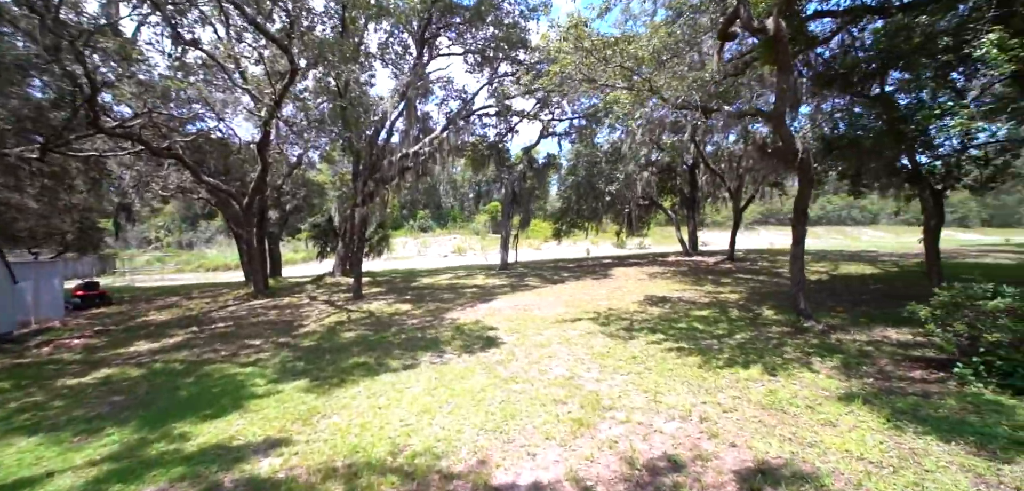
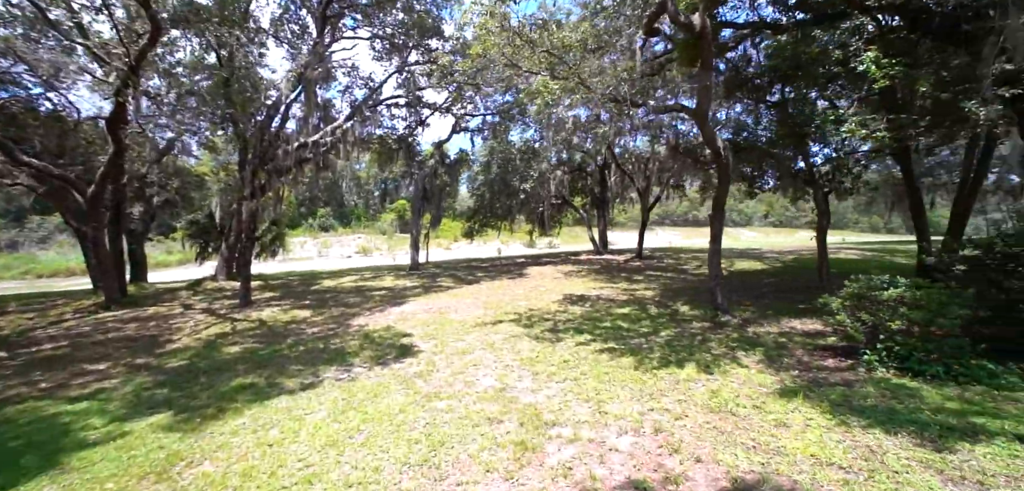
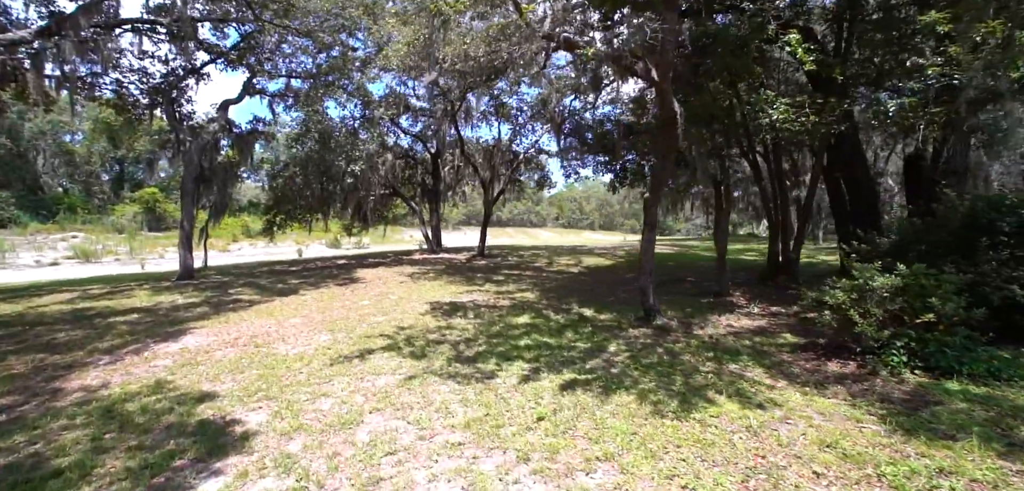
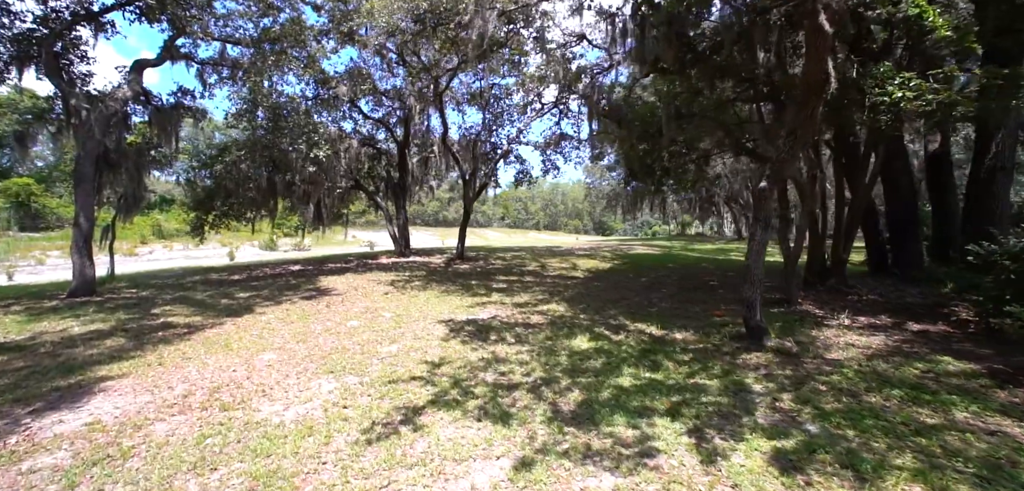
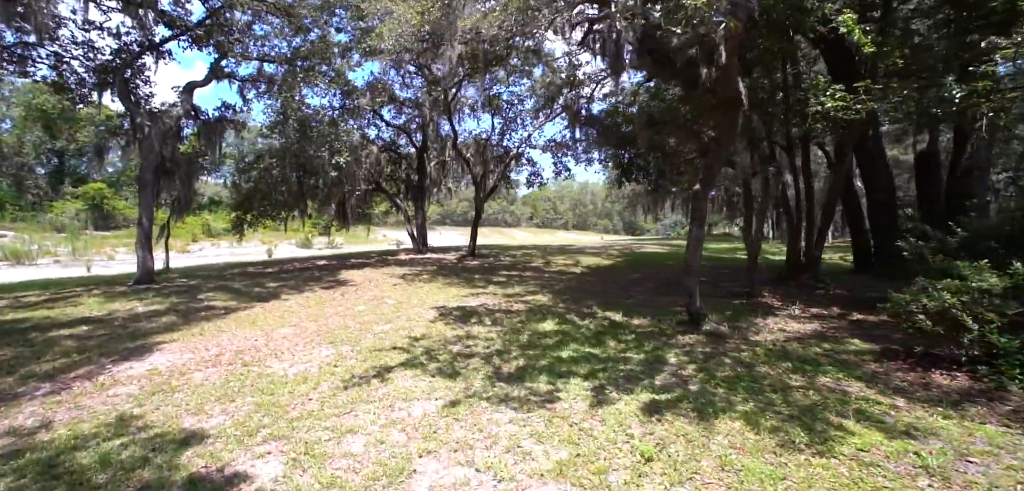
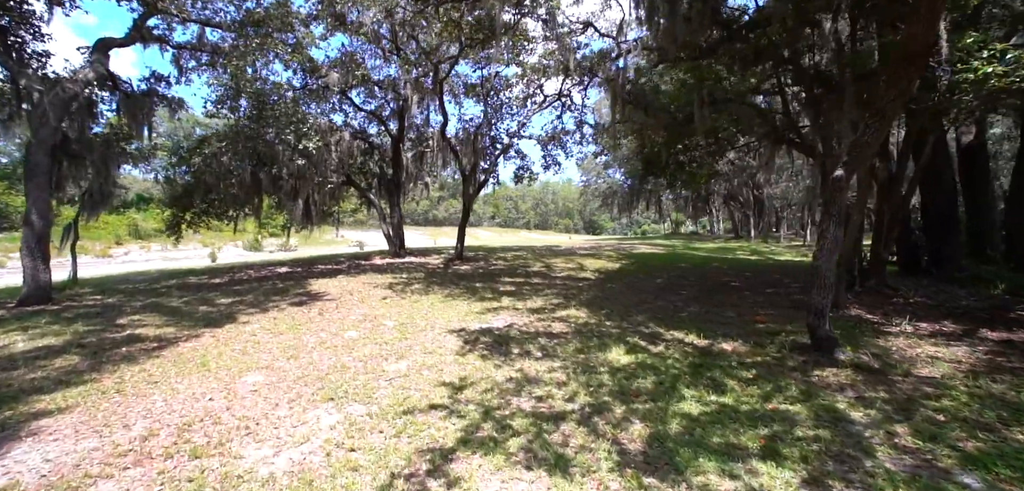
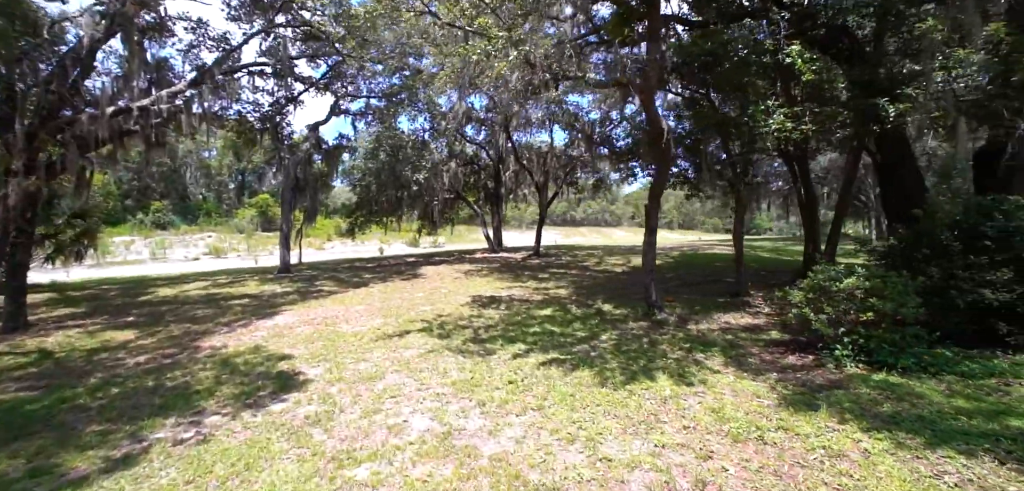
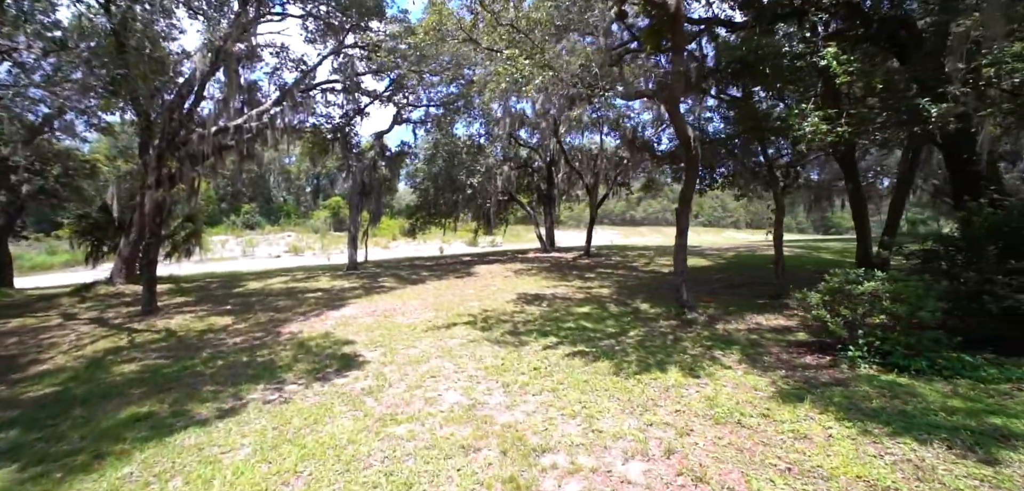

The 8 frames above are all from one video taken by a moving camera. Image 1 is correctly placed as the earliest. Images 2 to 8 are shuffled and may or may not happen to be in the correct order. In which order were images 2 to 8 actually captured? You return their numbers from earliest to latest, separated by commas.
2, 8, 7, 3, 5, 4, 6
